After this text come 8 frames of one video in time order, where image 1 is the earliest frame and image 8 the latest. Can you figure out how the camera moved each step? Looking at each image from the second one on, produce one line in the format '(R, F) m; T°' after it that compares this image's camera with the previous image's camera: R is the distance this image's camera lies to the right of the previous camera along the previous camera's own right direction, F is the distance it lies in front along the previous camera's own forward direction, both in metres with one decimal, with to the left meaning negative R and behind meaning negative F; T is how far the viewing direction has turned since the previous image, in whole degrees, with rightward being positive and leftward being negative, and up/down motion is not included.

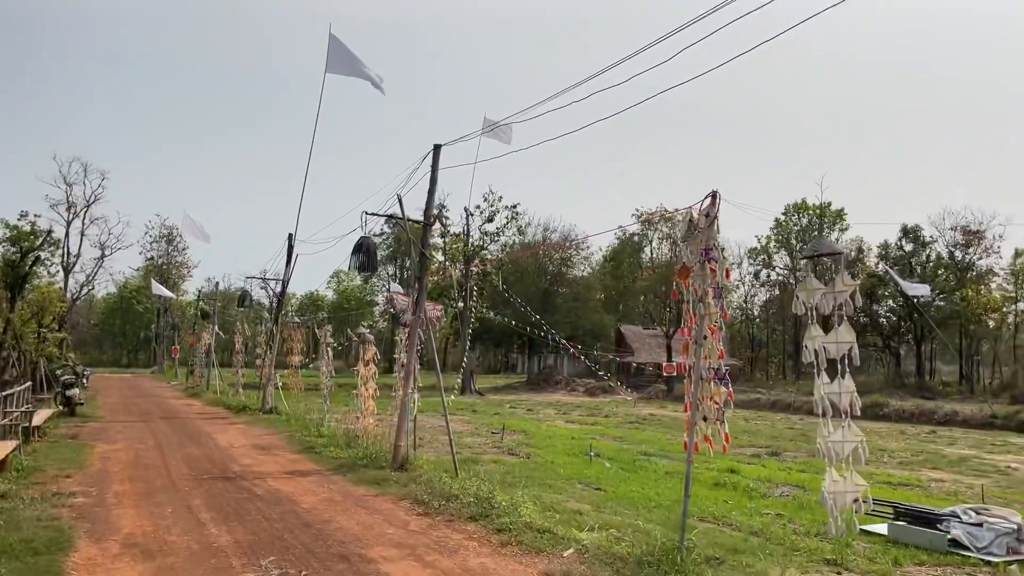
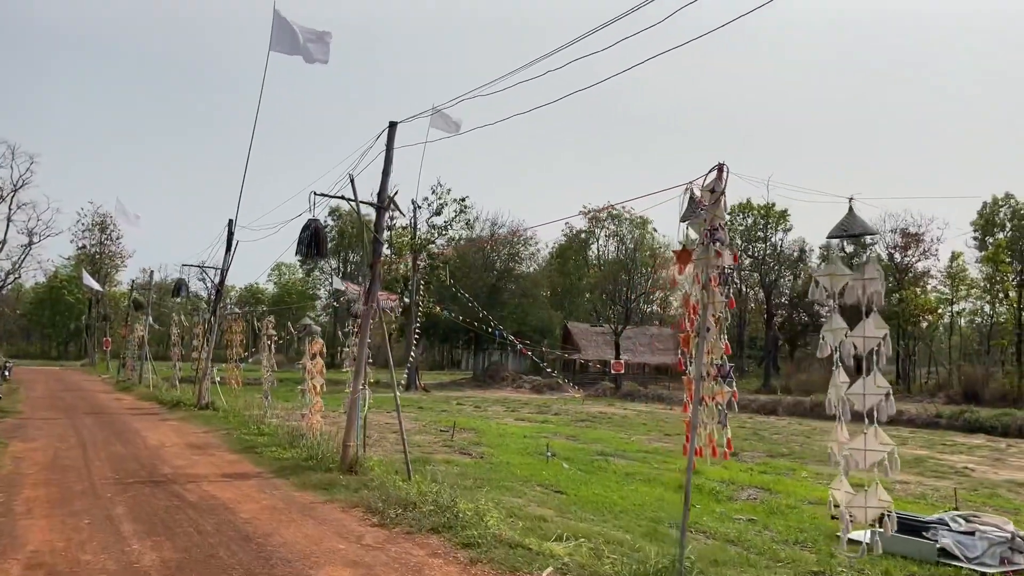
(-0.2, +0.7) m; +4°
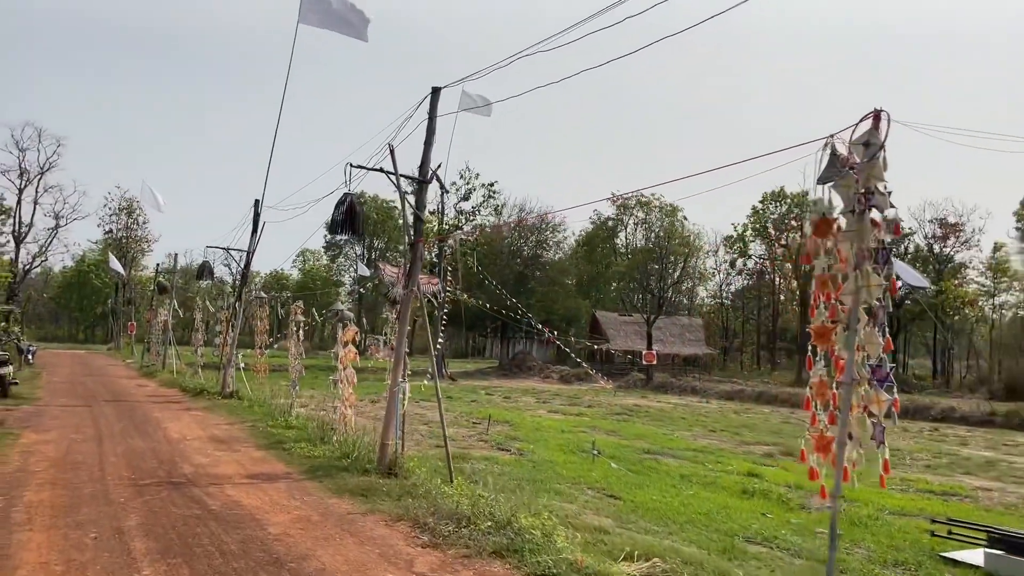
(-0.4, +1.0) m; -2°
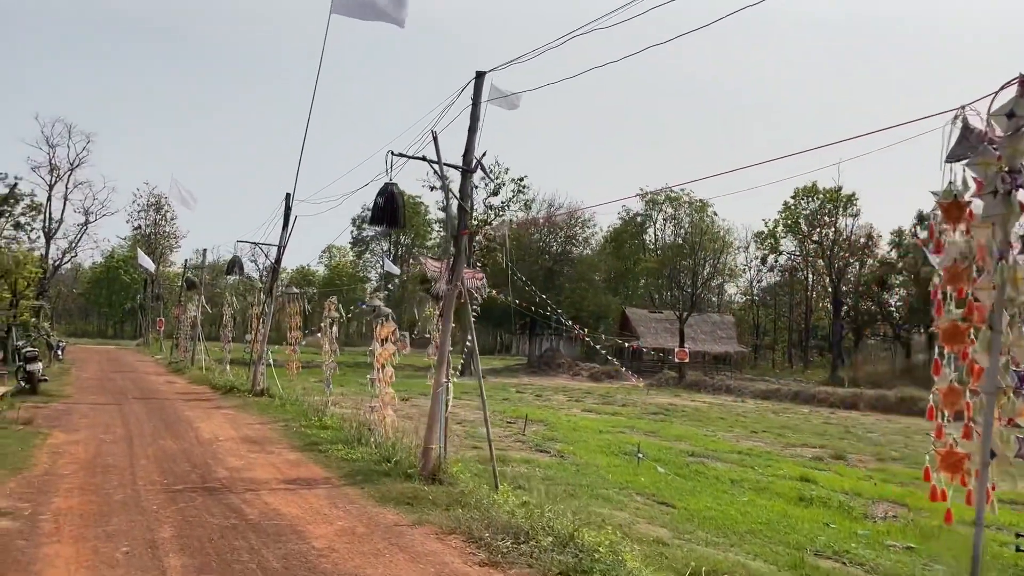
(-0.3, +0.5) m; -2°
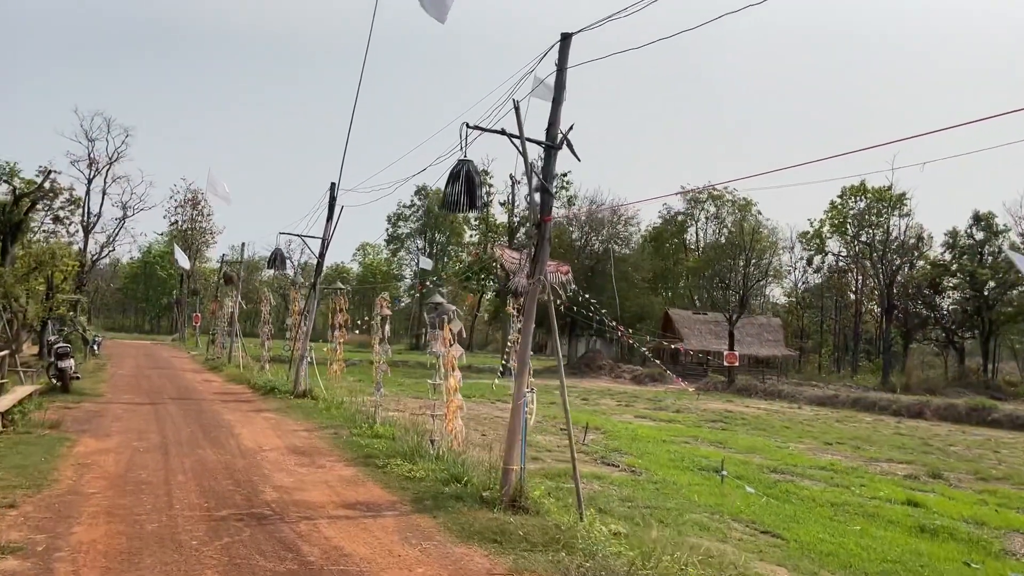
(-0.6, +1.2) m; -2°
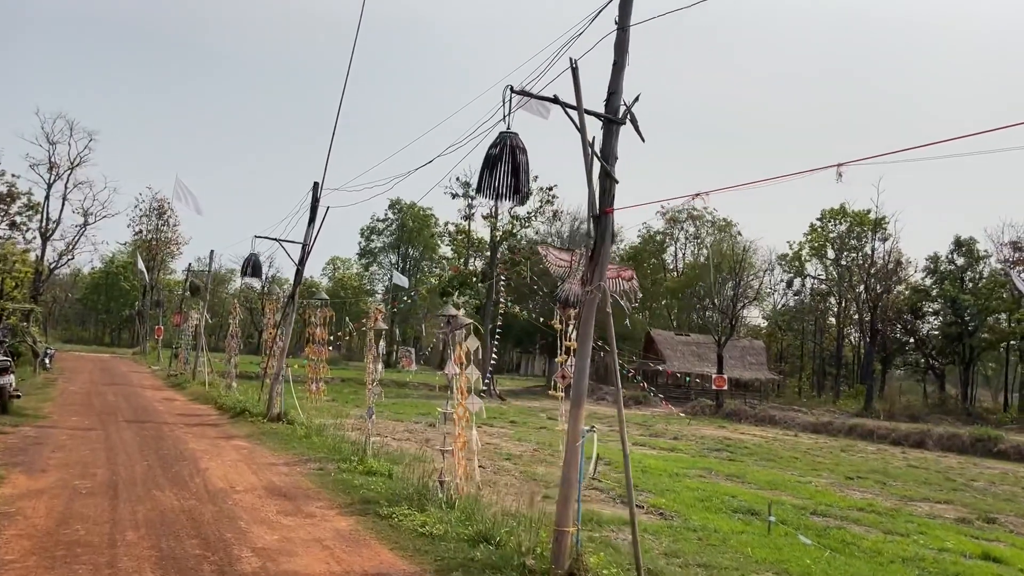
(-0.6, +1.6) m; +2°
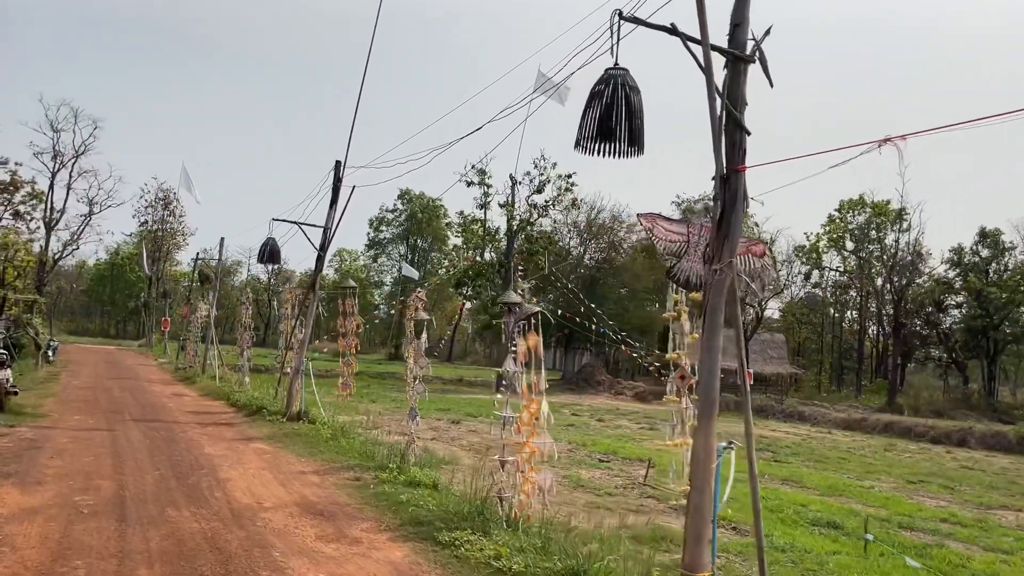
(-0.6, +1.2) m; 0°
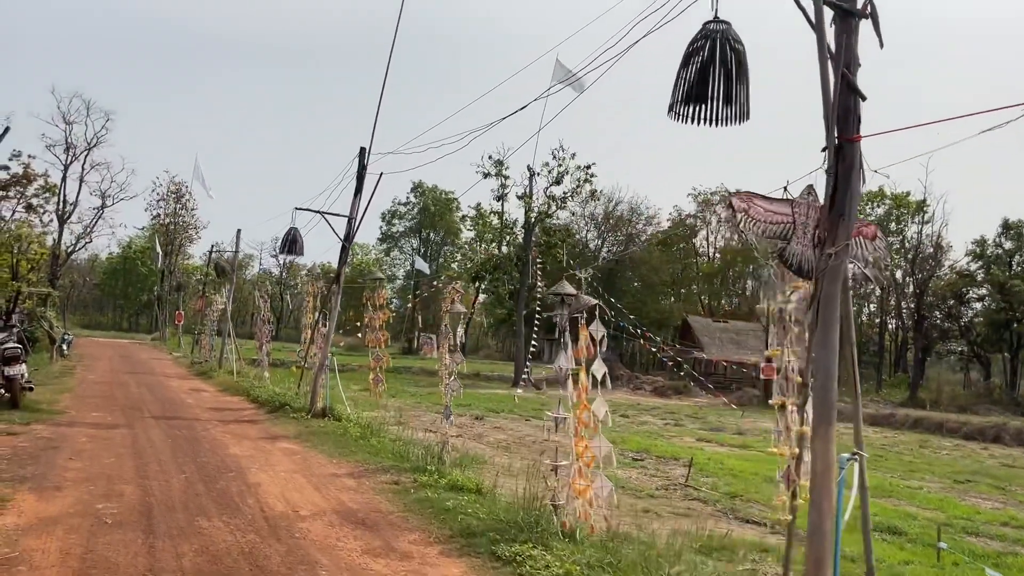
(-0.4, +0.6) m; -1°
